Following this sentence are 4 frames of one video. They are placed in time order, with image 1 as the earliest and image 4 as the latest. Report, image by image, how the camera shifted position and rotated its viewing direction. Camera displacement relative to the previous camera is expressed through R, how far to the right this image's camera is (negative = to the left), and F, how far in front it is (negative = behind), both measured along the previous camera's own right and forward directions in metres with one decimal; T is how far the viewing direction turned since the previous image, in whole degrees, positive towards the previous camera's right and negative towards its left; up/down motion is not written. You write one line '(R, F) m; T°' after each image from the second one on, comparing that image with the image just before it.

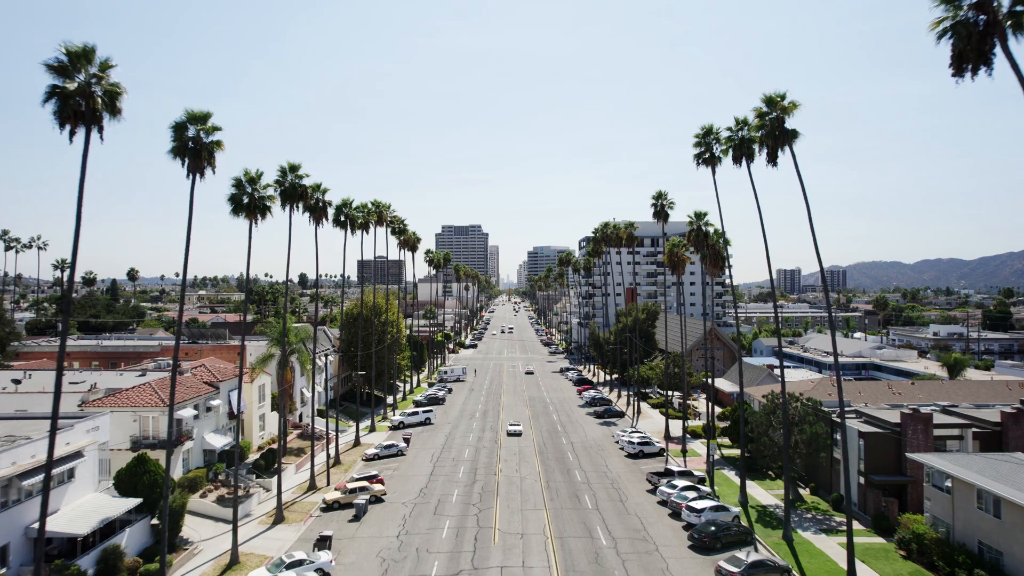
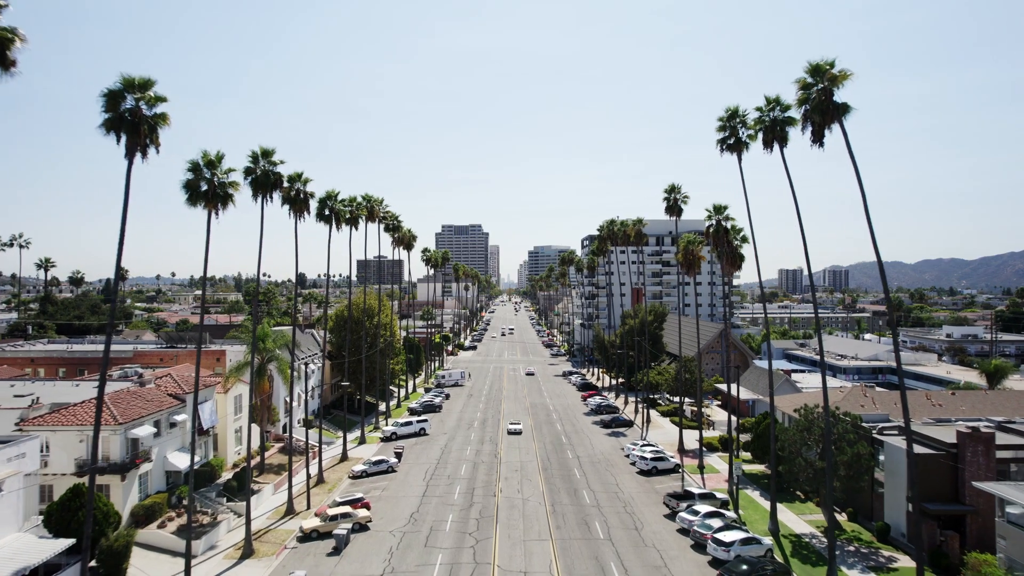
(-0.1, +4.4) m; 0°
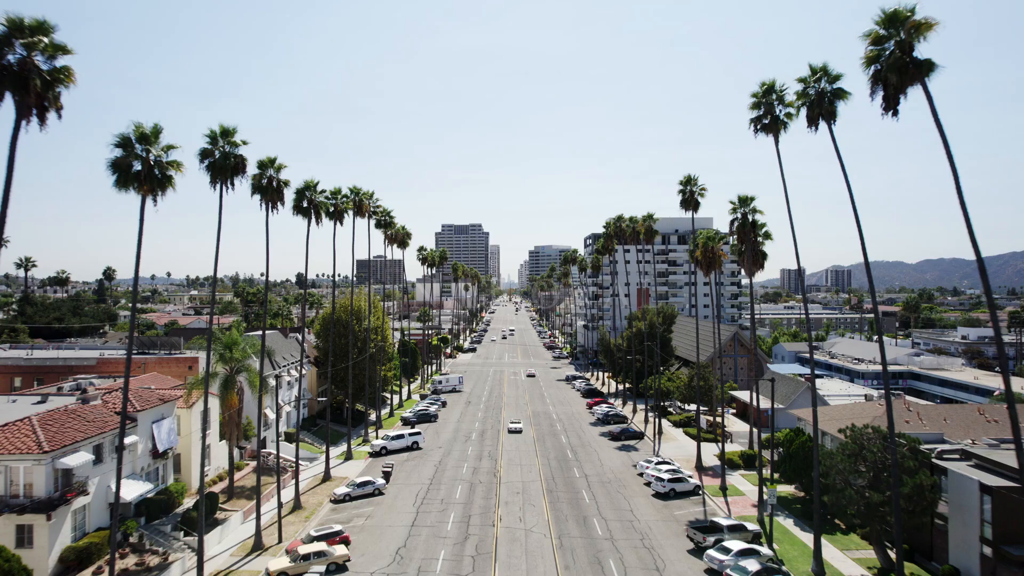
(0.0, +4.9) m; 0°
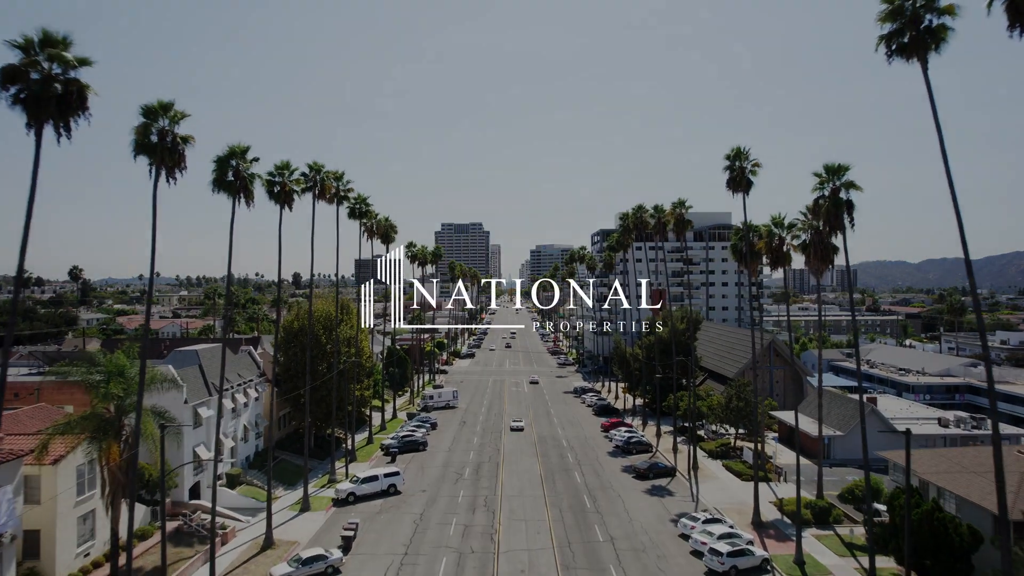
(-0.1, +11.3) m; 0°
